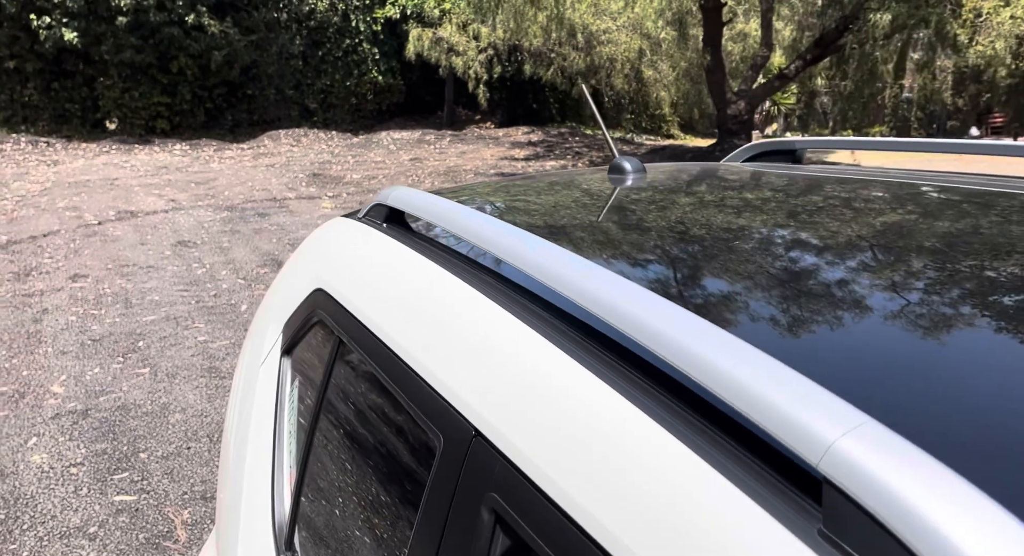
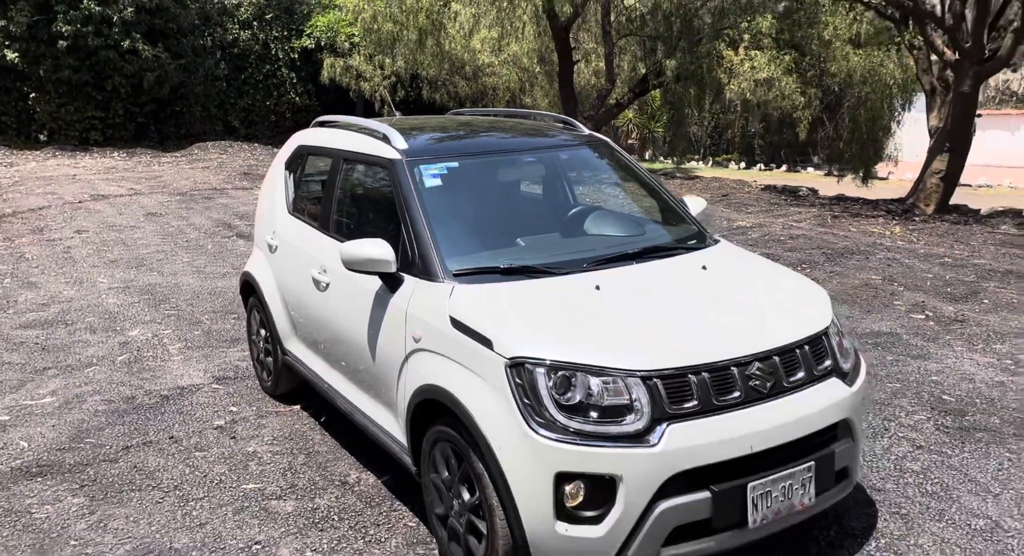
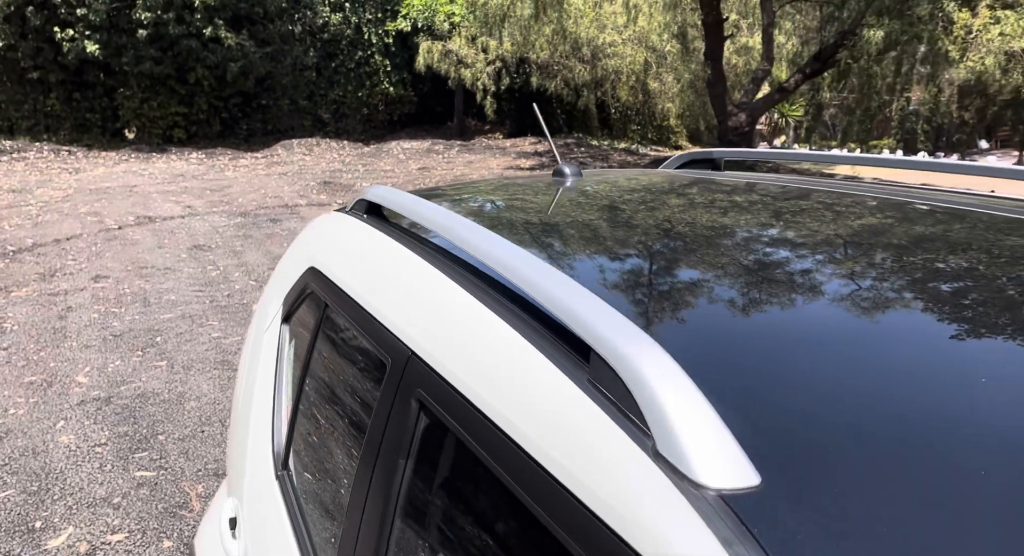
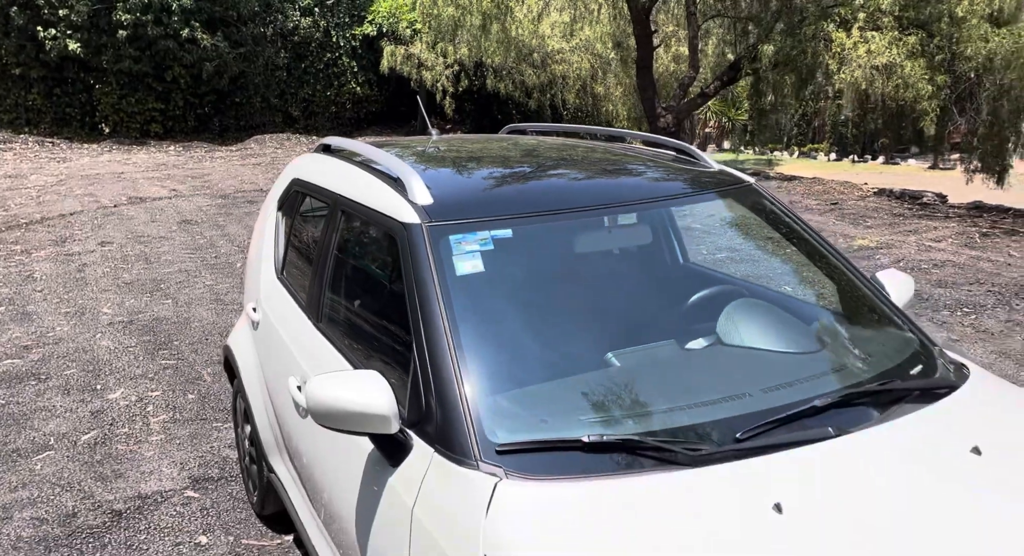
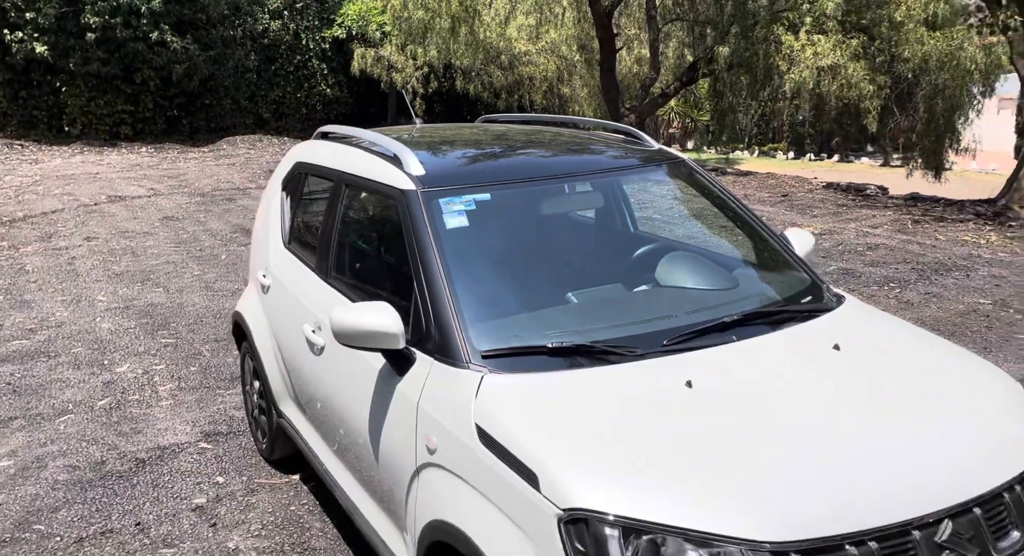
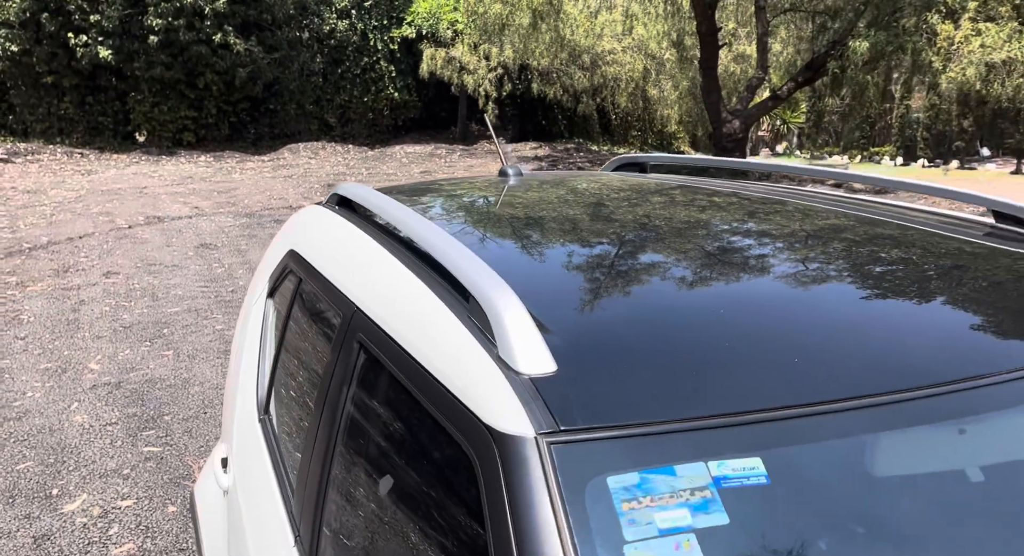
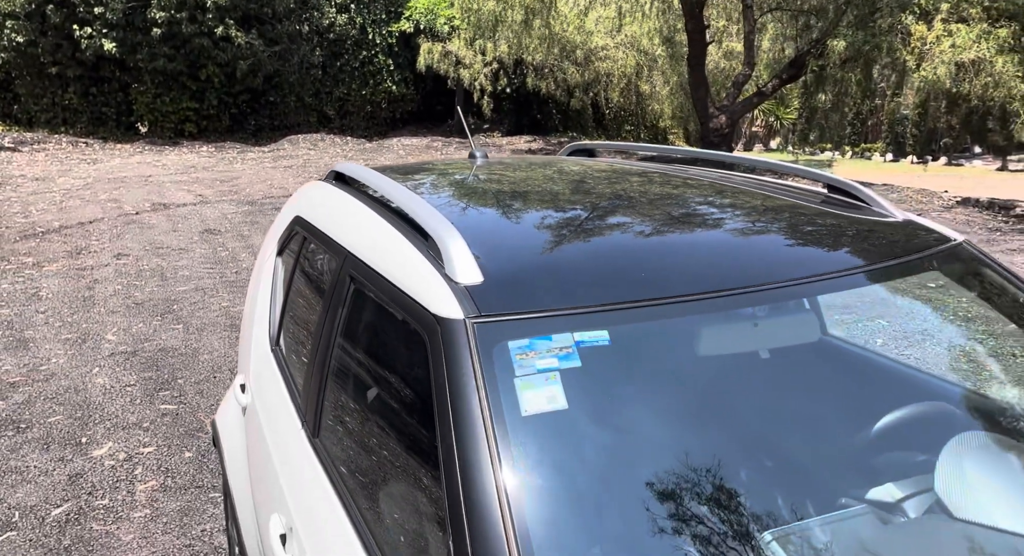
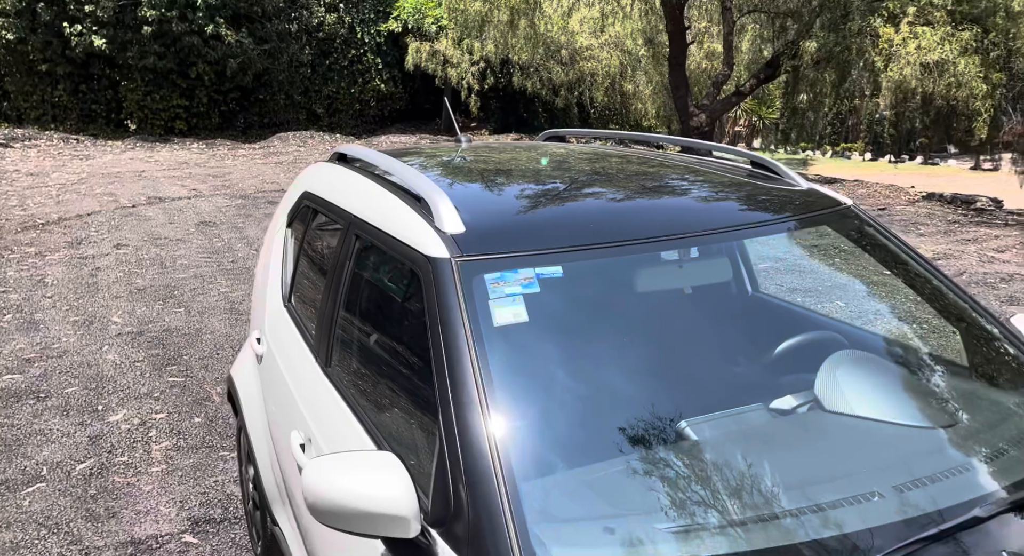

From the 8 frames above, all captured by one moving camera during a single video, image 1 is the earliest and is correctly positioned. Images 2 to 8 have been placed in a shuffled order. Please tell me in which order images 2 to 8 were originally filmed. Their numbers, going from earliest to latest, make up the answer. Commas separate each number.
3, 6, 7, 8, 4, 5, 2
